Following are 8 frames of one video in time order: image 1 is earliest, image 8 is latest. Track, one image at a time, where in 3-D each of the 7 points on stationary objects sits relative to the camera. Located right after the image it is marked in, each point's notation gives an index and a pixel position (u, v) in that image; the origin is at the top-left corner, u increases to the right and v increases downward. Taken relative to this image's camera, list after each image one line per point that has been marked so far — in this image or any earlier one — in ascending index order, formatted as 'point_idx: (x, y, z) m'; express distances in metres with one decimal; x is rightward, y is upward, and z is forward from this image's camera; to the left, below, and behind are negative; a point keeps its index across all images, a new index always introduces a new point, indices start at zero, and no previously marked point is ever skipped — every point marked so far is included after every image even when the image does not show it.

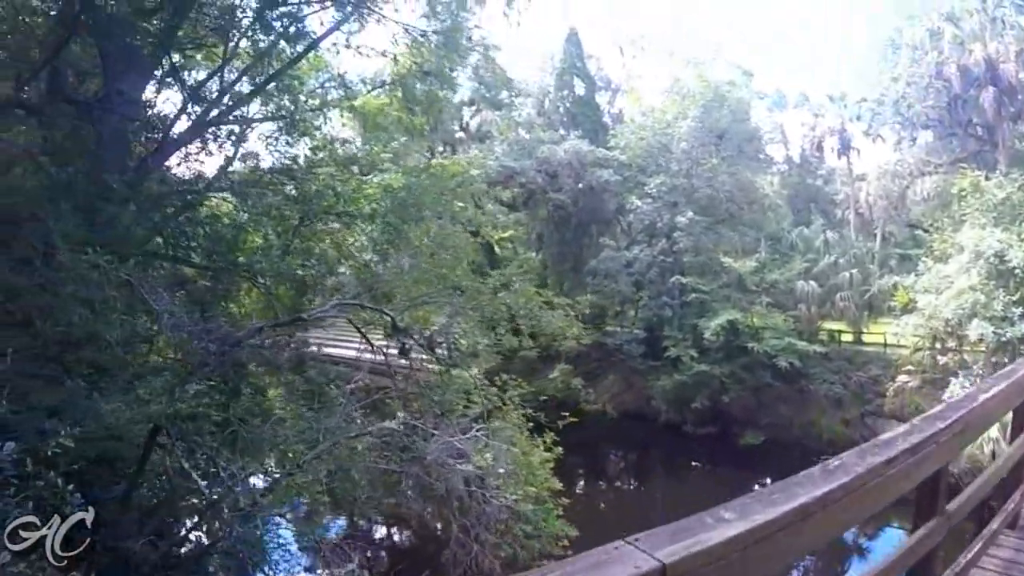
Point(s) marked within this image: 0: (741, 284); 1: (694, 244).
0: (+3.2, 0.0, +14.3) m
1: (+2.5, +0.6, +14.4) m
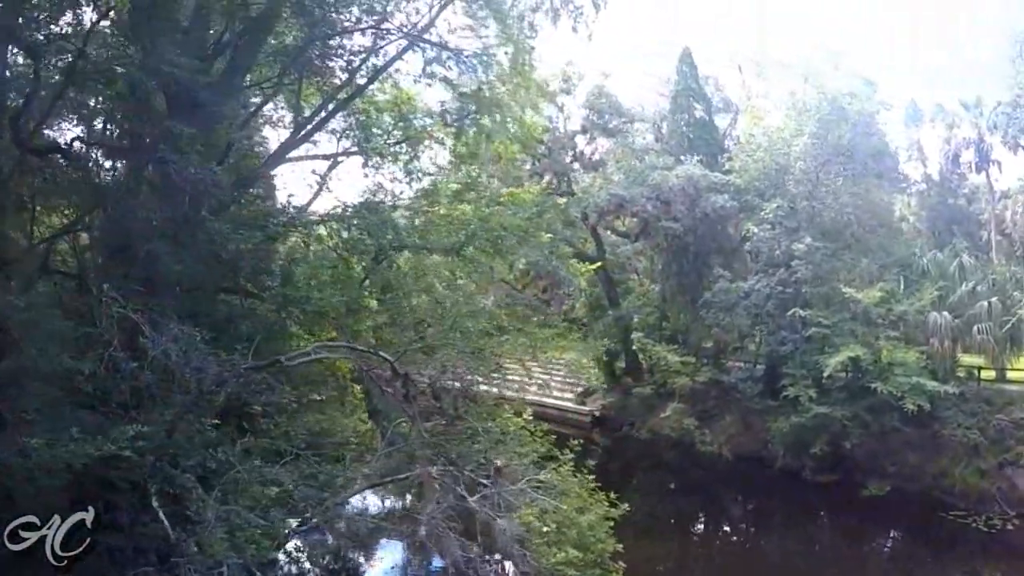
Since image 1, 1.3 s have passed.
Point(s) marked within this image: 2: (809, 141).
0: (+4.5, -0.4, +13.1) m
1: (+3.8, +0.2, +13.2) m
2: (+4.0, +2.0, +14.1) m
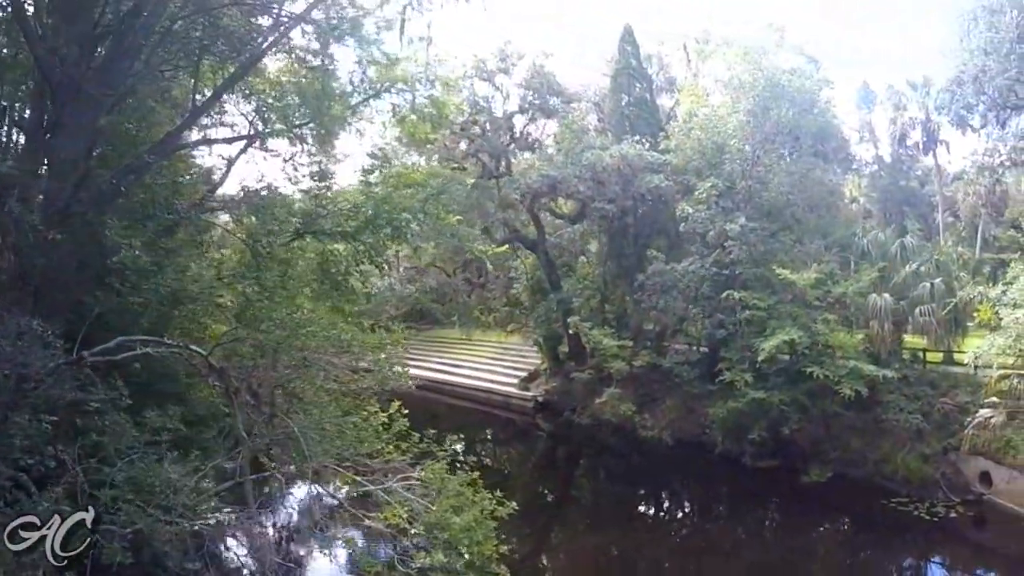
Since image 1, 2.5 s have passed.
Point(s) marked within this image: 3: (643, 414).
0: (+3.6, -0.1, +12.6) m
1: (+2.9, +0.4, +12.7) m
2: (+3.0, +2.2, +13.6) m
3: (+1.9, -1.8, +14.7) m
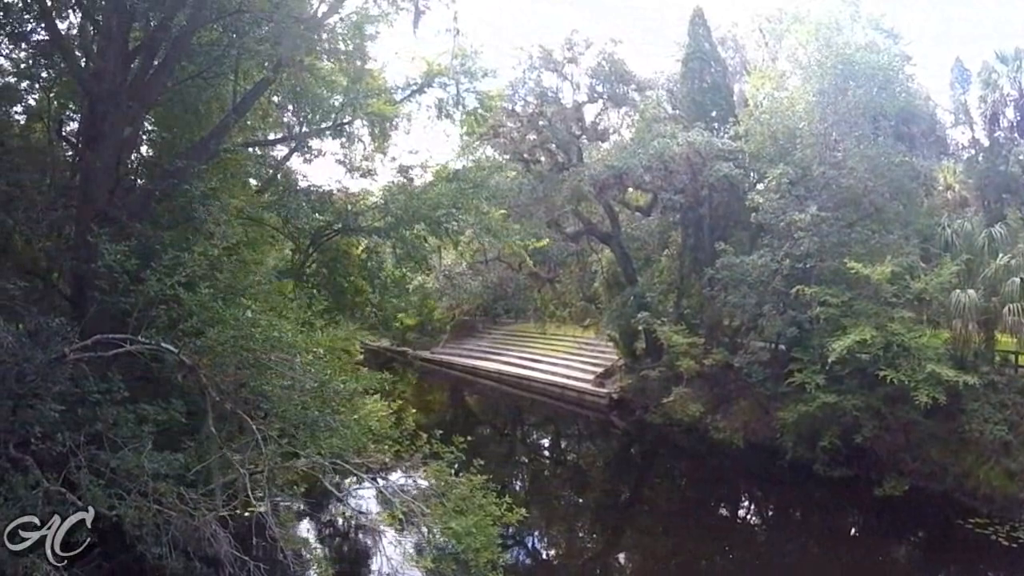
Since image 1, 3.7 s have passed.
0: (+4.3, -0.1, +11.8) m
1: (+3.6, +0.5, +12.0) m
2: (+3.8, +2.3, +12.9) m
3: (+2.7, -1.7, +14.1) m
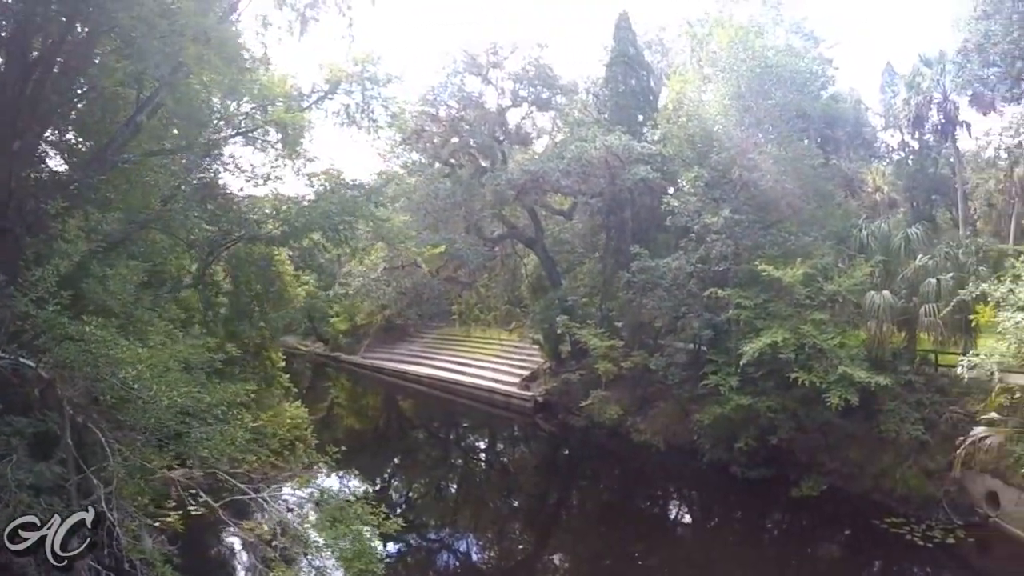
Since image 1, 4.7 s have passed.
0: (+3.3, -0.1, +11.8) m
1: (+2.6, +0.4, +11.9) m
2: (+2.7, +2.3, +12.8) m
3: (+1.7, -1.8, +13.9) m
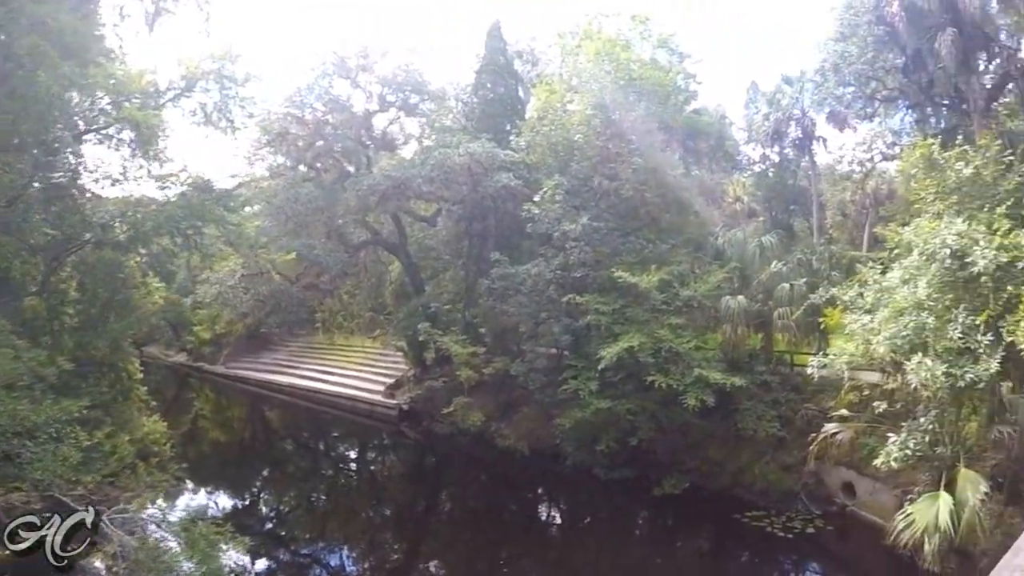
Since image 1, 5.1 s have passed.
0: (+1.7, -0.2, +12.0) m
1: (+1.0, +0.4, +12.0) m
2: (+1.1, +2.2, +12.9) m
3: (-0.2, -1.8, +13.9) m
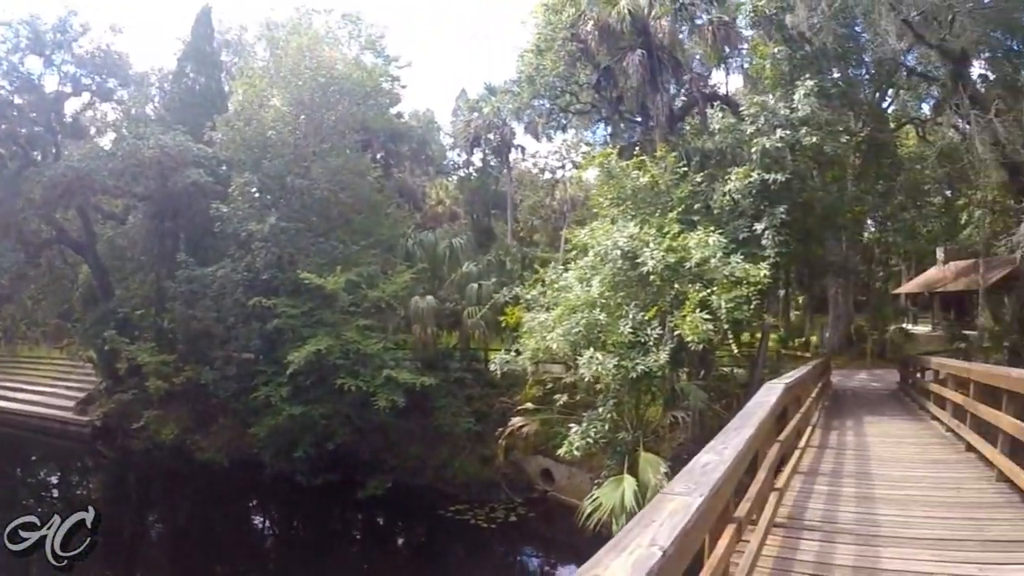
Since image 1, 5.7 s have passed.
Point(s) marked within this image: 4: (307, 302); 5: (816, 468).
0: (-1.7, -0.2, +11.8) m
1: (-2.4, +0.3, +11.7) m
2: (-2.6, +2.1, +12.6) m
3: (-4.0, -1.9, +13.2) m
4: (-2.1, -0.2, +11.5) m
5: (+1.5, -0.9, +5.2) m
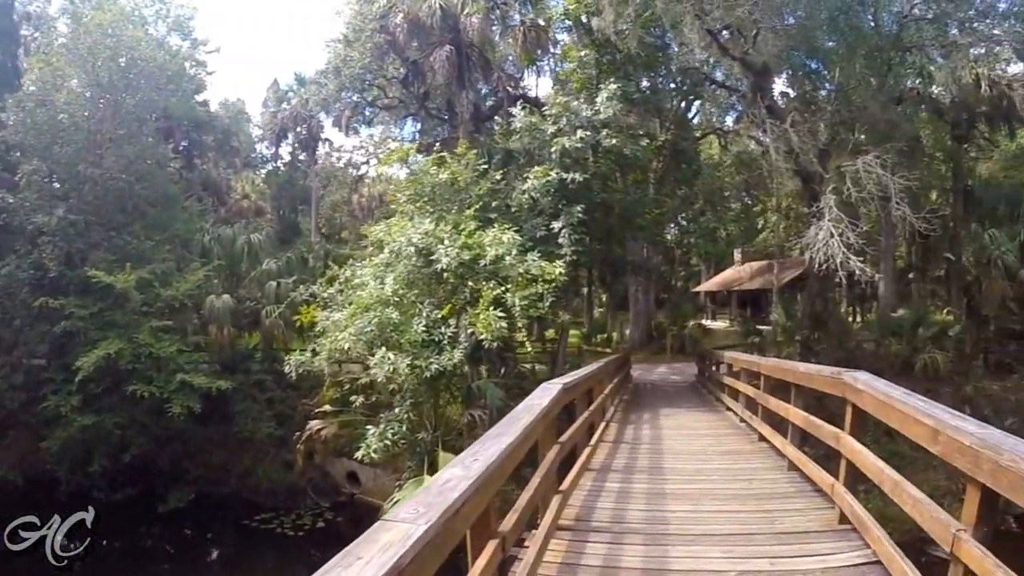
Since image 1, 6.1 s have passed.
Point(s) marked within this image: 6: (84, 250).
0: (-3.7, -0.2, +11.2) m
1: (-4.4, +0.3, +11.0) m
2: (-4.8, +2.1, +11.9) m
3: (-6.2, -2.0, +12.3) m
4: (-4.1, -0.2, +10.9) m
5: (+0.5, -0.9, +5.2) m
6: (-4.3, +0.3, +11.1) m
